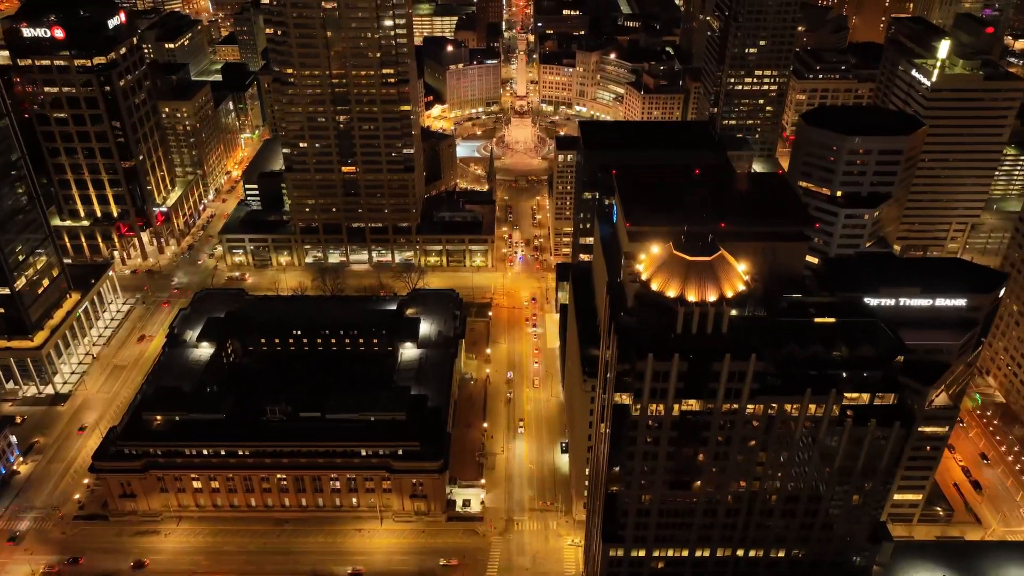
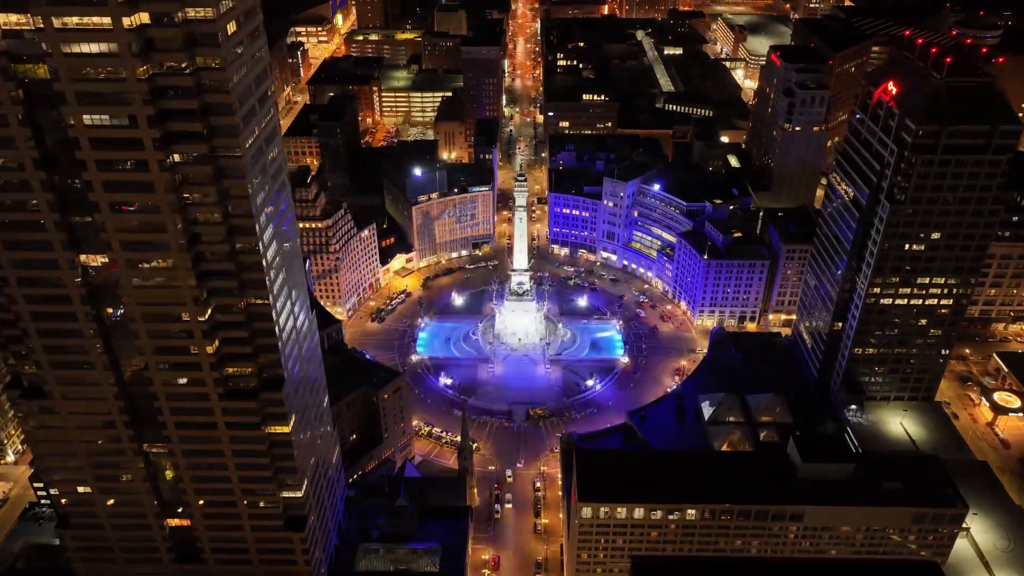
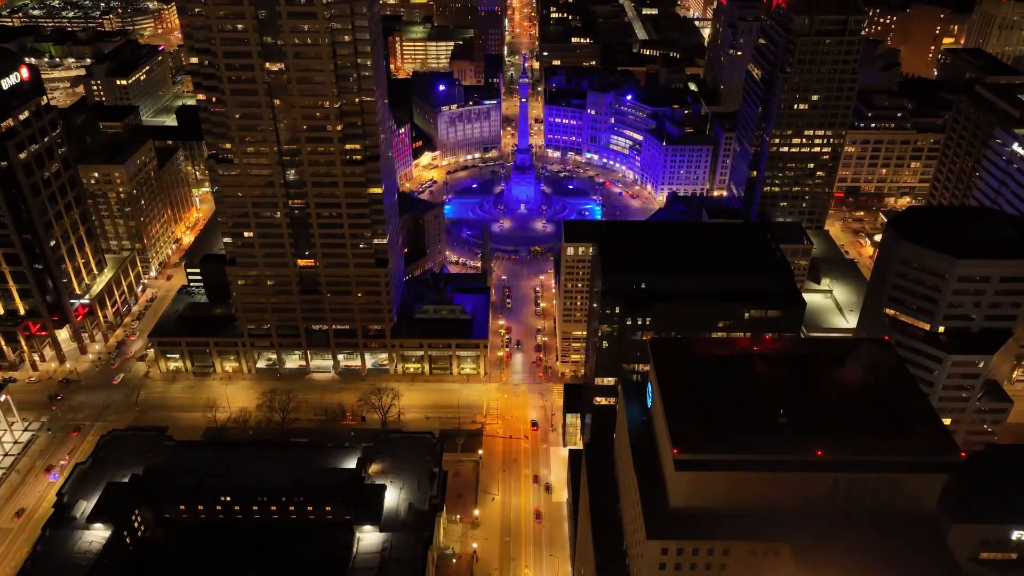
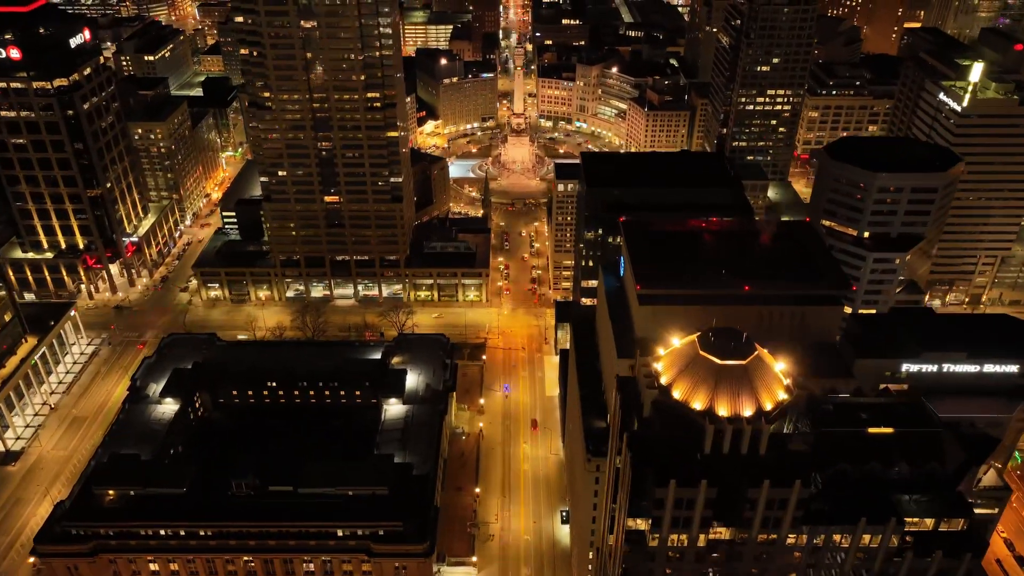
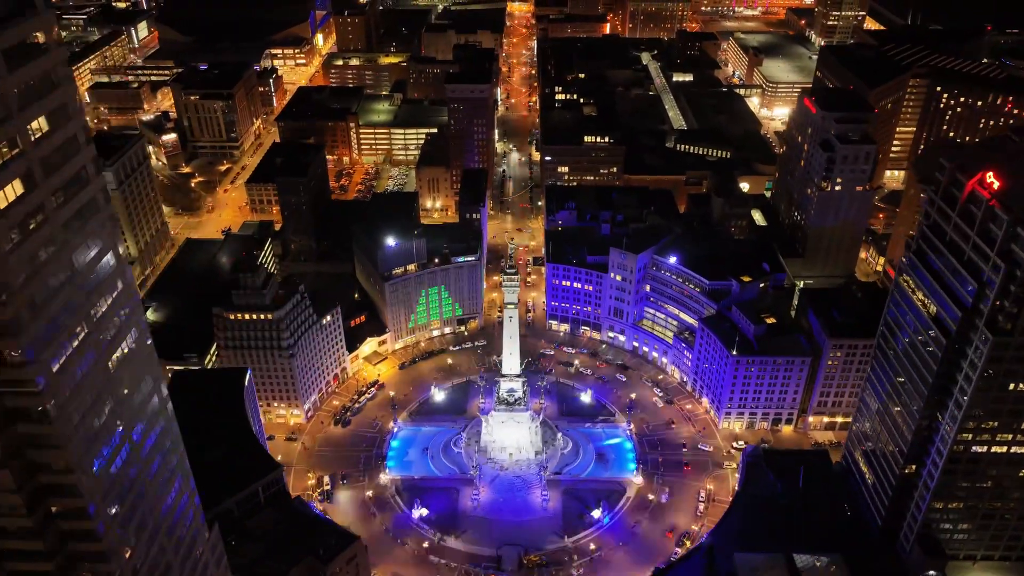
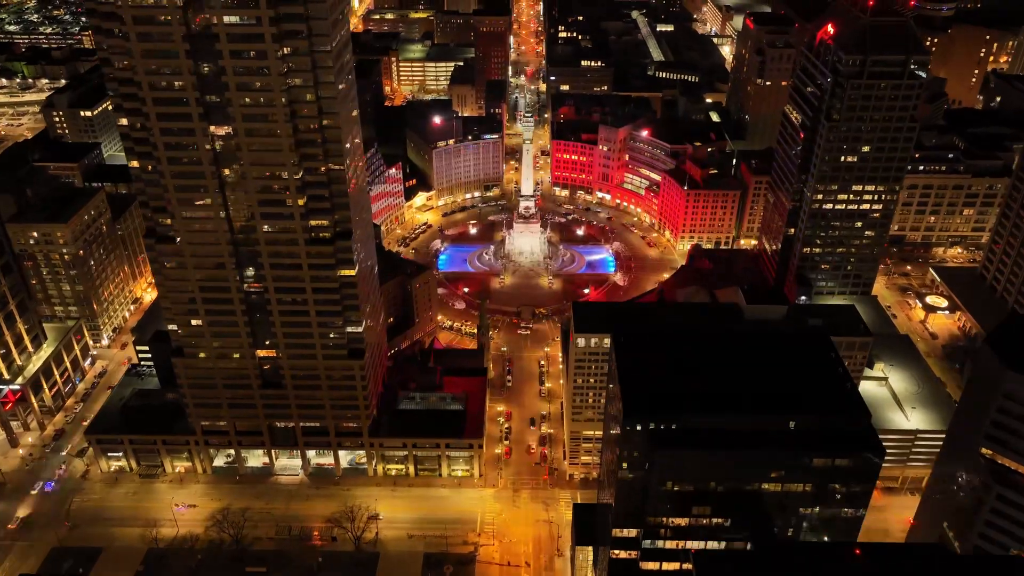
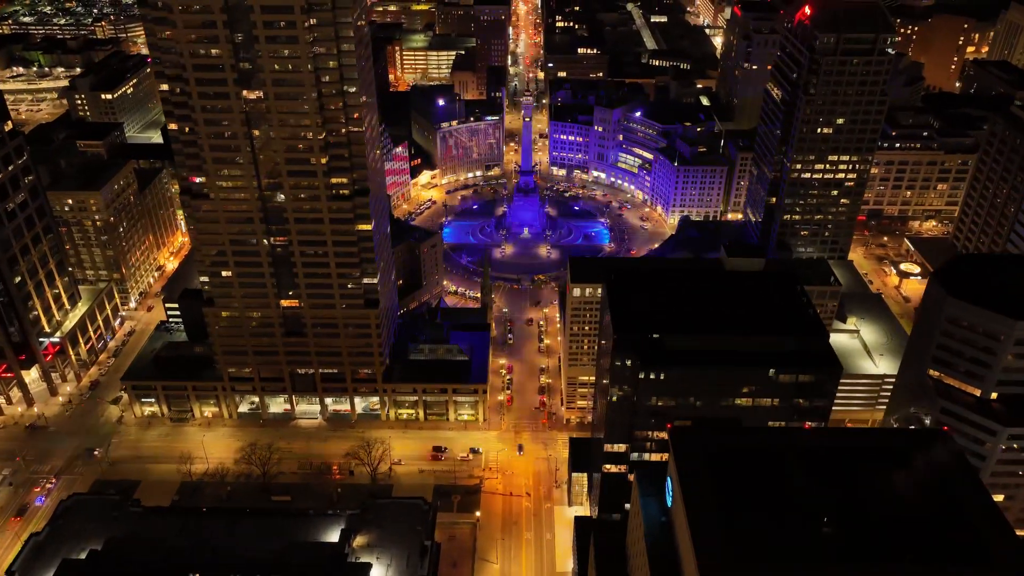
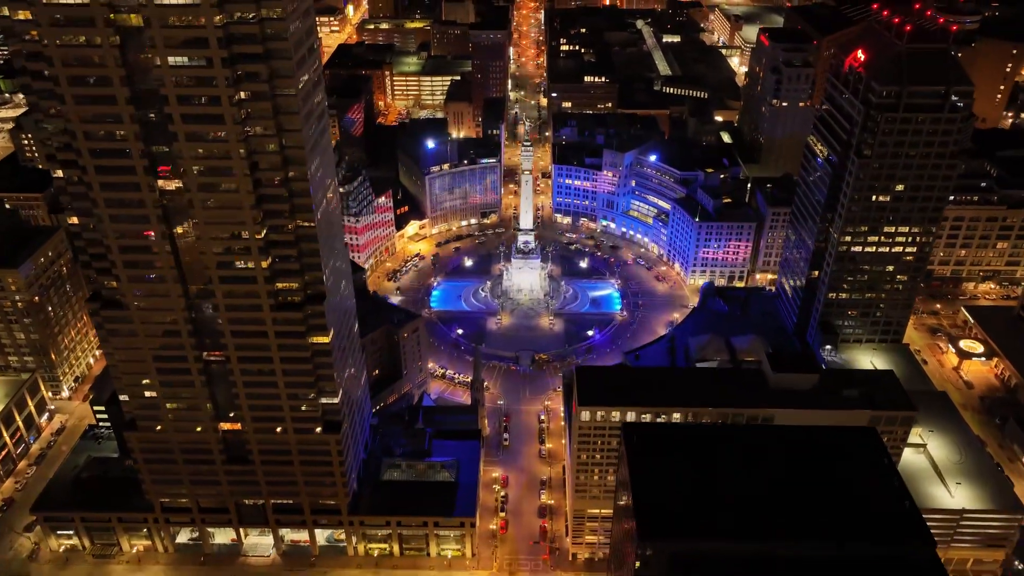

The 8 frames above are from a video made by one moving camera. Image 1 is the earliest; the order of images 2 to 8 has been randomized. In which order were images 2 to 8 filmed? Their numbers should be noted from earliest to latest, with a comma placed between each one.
4, 3, 7, 6, 8, 2, 5
